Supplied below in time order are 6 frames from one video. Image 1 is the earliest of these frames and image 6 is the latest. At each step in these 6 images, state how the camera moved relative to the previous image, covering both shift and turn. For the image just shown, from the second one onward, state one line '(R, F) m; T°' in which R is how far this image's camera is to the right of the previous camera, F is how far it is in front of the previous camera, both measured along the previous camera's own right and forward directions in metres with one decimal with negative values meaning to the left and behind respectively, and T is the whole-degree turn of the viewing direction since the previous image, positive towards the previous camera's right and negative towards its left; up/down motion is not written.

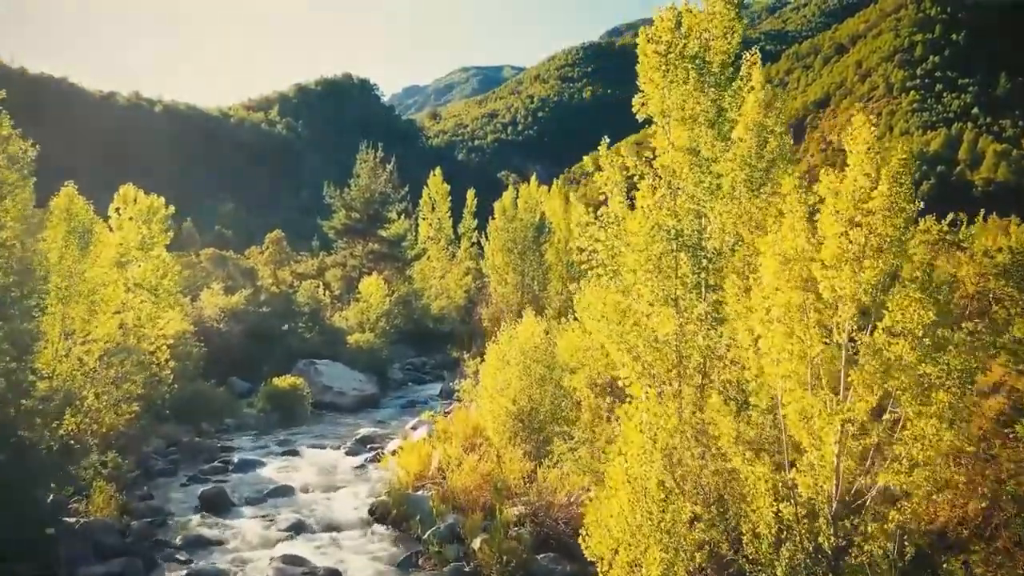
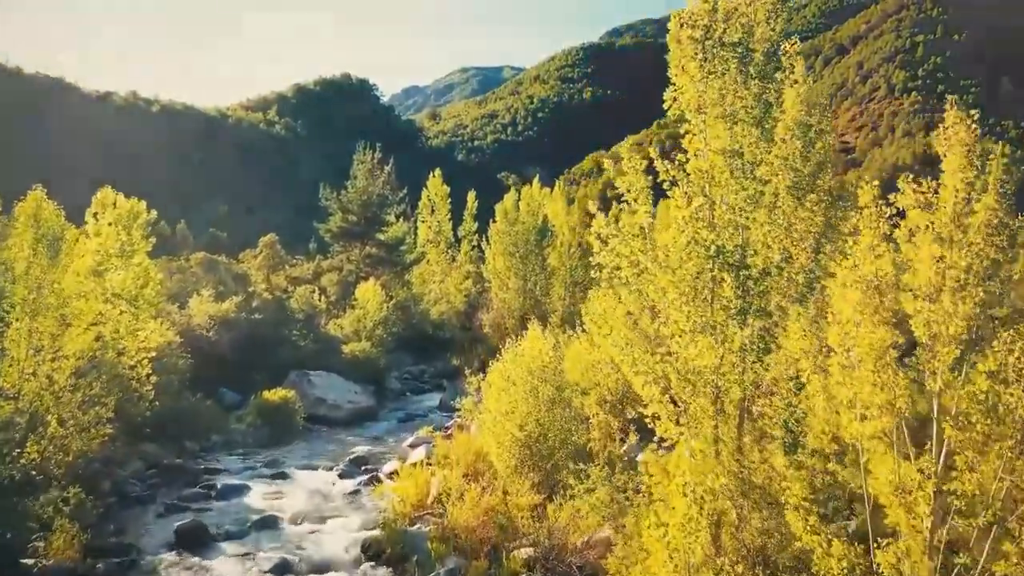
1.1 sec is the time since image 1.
(-0.2, +1.6) m; 0°
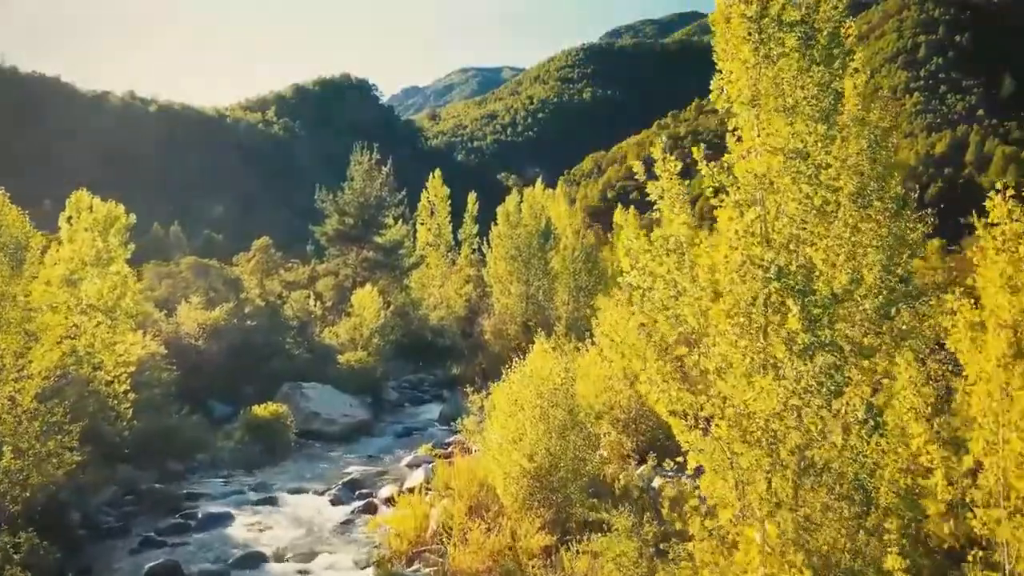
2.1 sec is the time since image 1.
(-0.2, +1.6) m; 0°
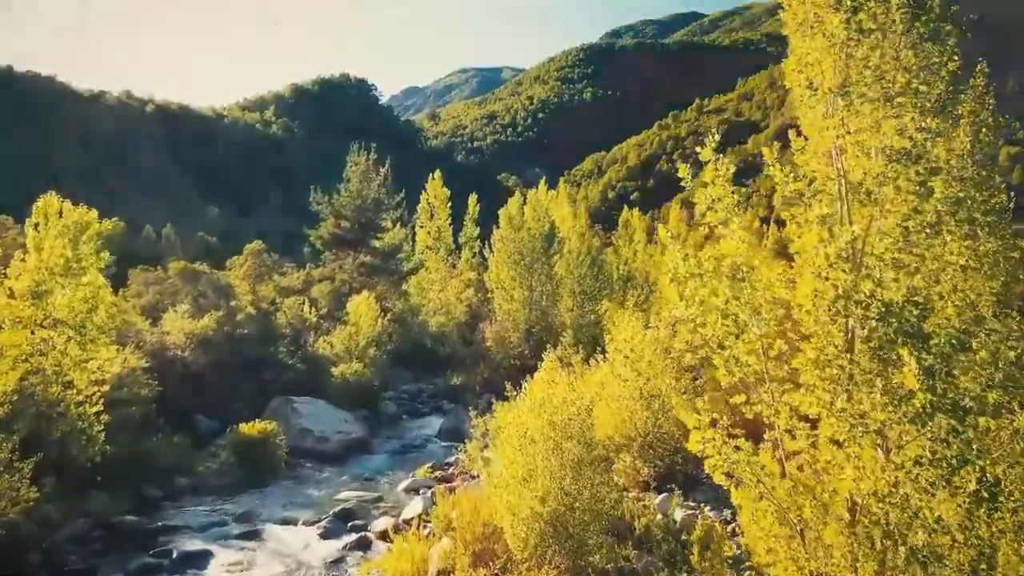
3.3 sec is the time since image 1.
(-0.2, +1.8) m; 0°
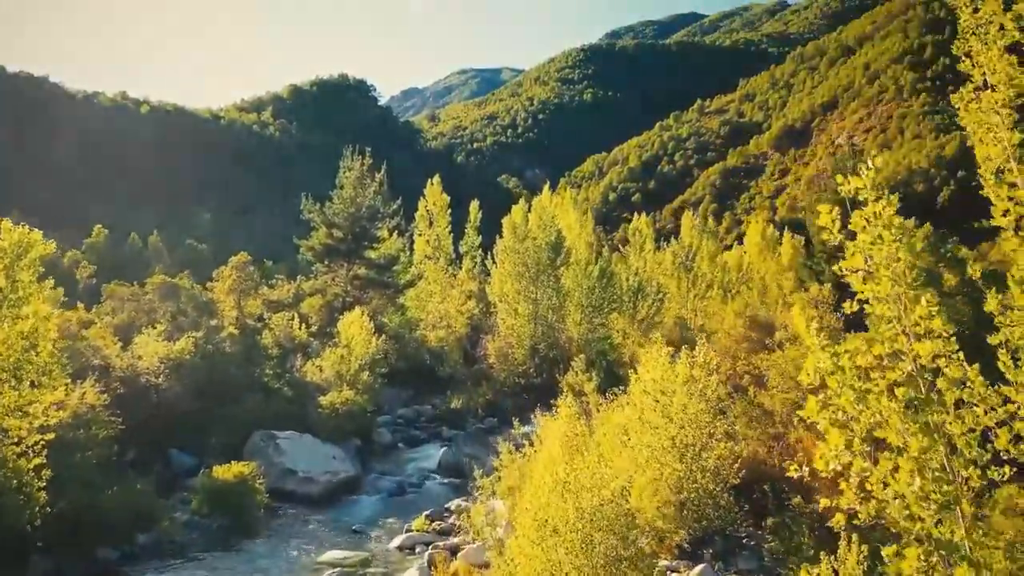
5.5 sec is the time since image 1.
(-0.3, +2.9) m; 0°
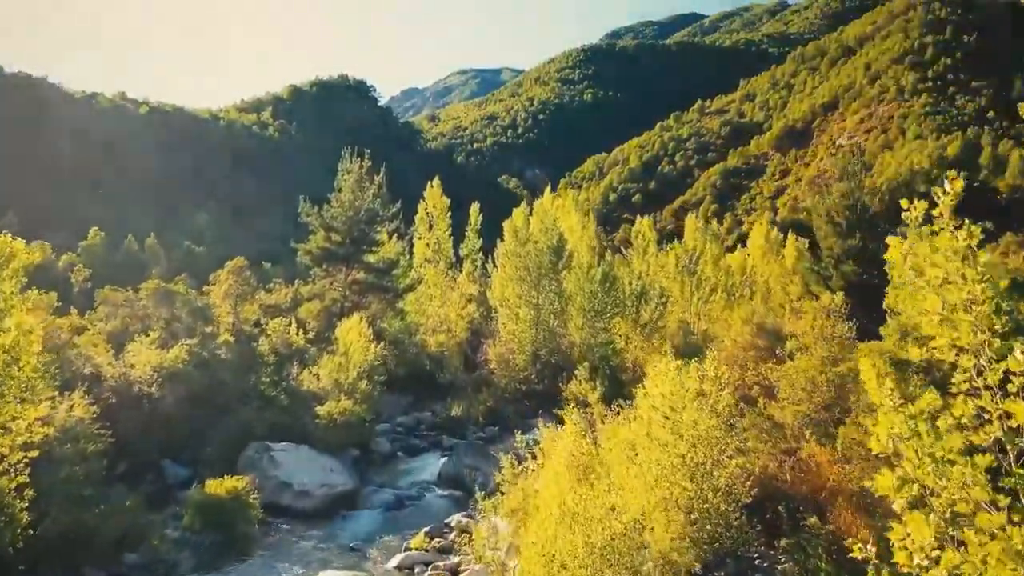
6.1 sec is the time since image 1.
(-0.1, +0.7) m; 0°
